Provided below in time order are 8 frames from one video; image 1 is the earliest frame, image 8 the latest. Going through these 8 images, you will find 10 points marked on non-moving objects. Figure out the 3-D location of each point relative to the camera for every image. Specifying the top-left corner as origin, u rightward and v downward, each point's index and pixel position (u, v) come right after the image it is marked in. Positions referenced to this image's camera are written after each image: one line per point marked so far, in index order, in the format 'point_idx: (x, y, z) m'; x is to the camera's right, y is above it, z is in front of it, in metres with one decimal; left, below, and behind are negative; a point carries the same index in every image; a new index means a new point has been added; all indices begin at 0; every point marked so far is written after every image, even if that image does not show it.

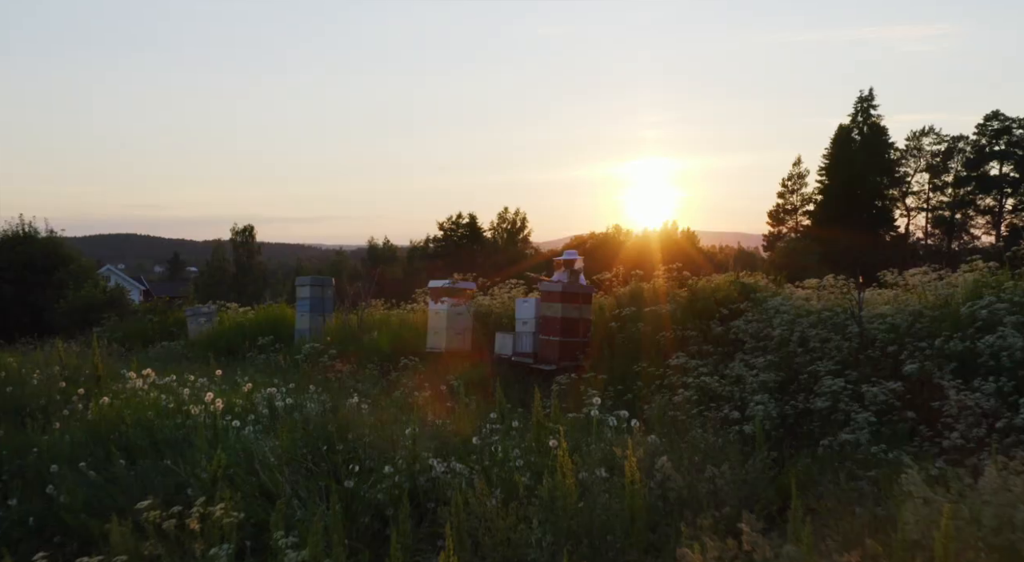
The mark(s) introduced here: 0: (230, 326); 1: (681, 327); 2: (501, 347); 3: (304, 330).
0: (-5.6, -0.9, +15.7) m
1: (+2.0, -0.5, +9.3) m
2: (-0.2, -1.0, +11.5) m
3: (-3.8, -0.9, +14.5) m
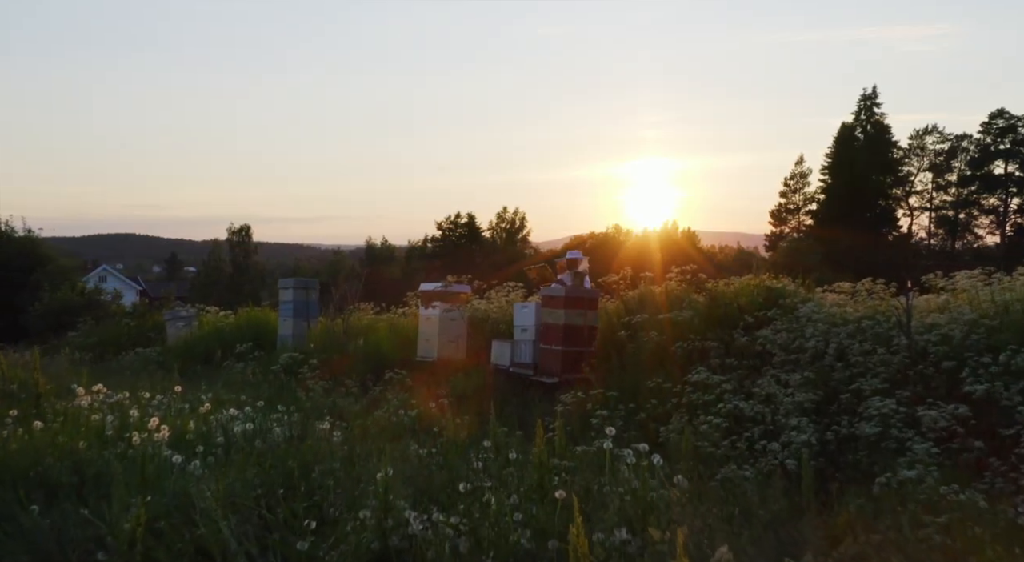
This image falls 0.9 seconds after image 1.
0: (-5.6, -0.9, +14.7) m
1: (+1.9, -0.6, +8.3) m
2: (-0.2, -1.0, +10.5) m
3: (-3.8, -0.9, +13.5) m
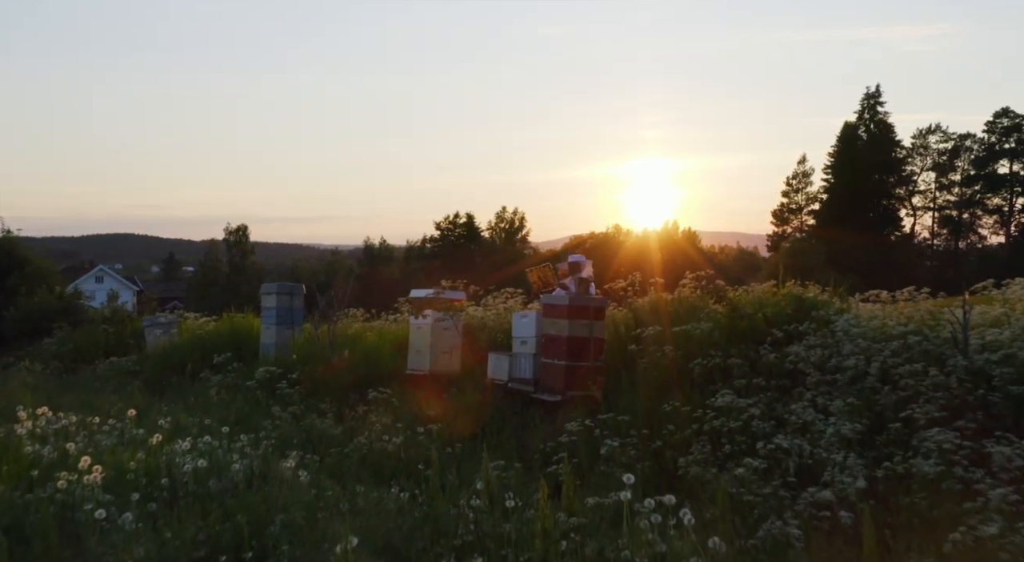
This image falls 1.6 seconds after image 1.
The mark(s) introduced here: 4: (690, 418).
0: (-5.6, -1.0, +13.8) m
1: (+1.9, -0.7, +7.4) m
2: (-0.2, -1.1, +9.6) m
3: (-3.8, -1.0, +12.6) m
4: (+1.5, -1.2, +6.7) m
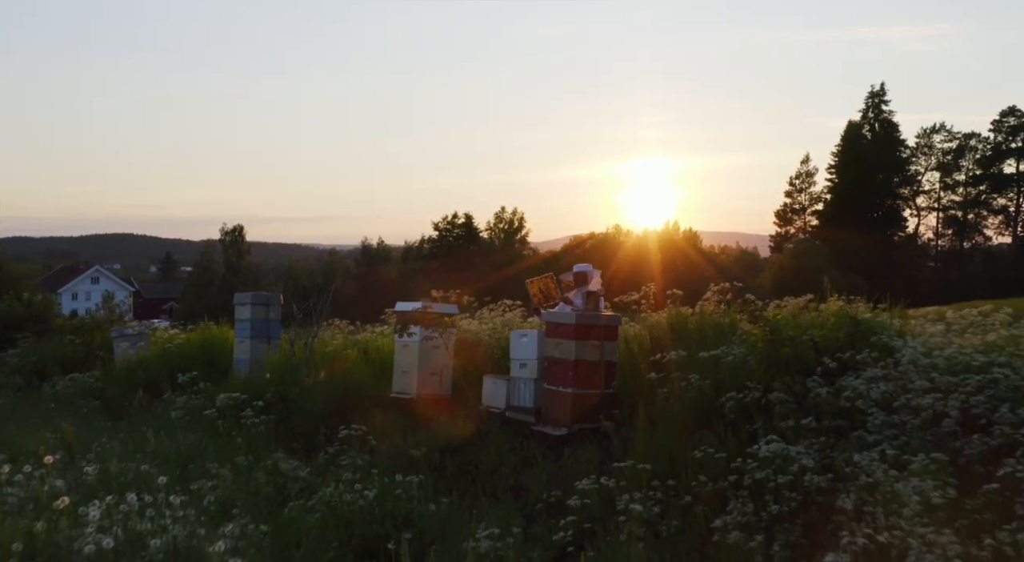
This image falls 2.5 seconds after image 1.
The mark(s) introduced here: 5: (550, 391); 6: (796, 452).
0: (-5.7, -1.1, +12.6) m
1: (+1.9, -0.8, +6.2) m
2: (-0.2, -1.2, +8.4) m
3: (-3.9, -1.2, +11.4) m
4: (+1.5, -1.3, +5.5) m
5: (+0.4, -1.0, +7.6) m
6: (+1.9, -1.1, +5.3) m
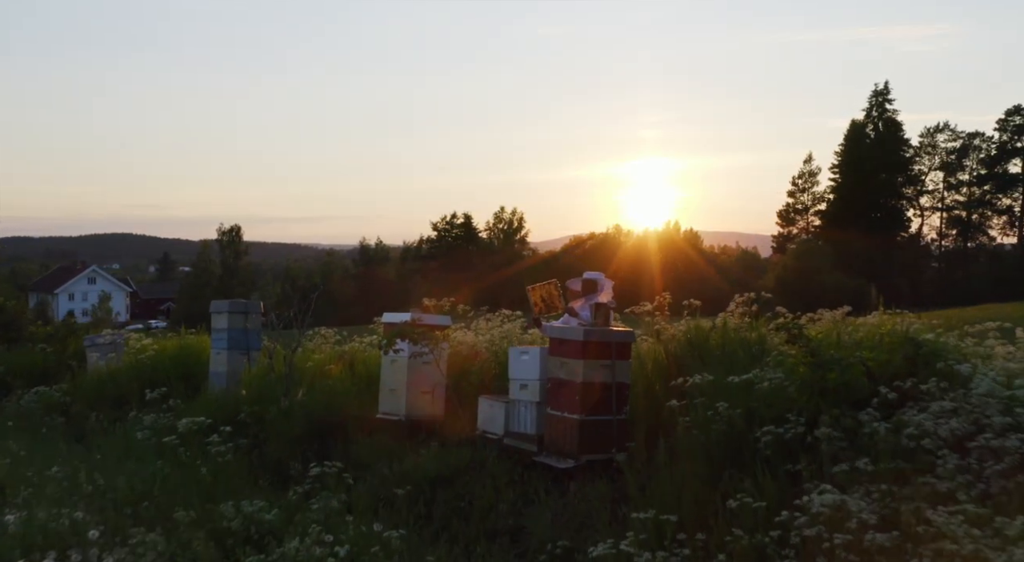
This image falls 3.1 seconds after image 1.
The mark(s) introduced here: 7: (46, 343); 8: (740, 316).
0: (-5.7, -1.2, +11.6) m
1: (+1.9, -0.9, +5.3) m
2: (-0.2, -1.3, +7.5) m
3: (-3.9, -1.2, +10.5) m
4: (+1.5, -1.4, +4.6) m
5: (+0.3, -1.1, +6.7) m
6: (+1.9, -1.2, +4.4) m
7: (-8.8, -1.1, +14.9) m
8: (+2.2, -0.3, +7.5) m
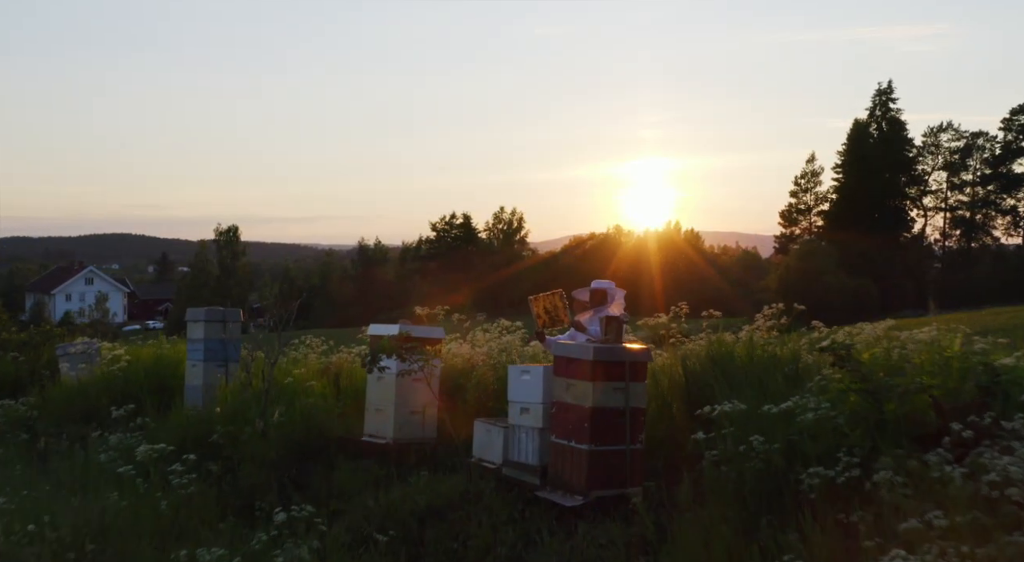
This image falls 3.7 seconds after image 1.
0: (-5.7, -1.3, +10.8) m
1: (+1.9, -1.0, +4.5) m
2: (-0.2, -1.4, +6.7) m
3: (-3.9, -1.3, +9.7) m
4: (+1.5, -1.5, +3.8) m
5: (+0.3, -1.2, +5.8) m
6: (+1.9, -1.3, +3.6) m
7: (-8.8, -1.2, +14.1) m
8: (+2.1, -0.4, +6.6) m
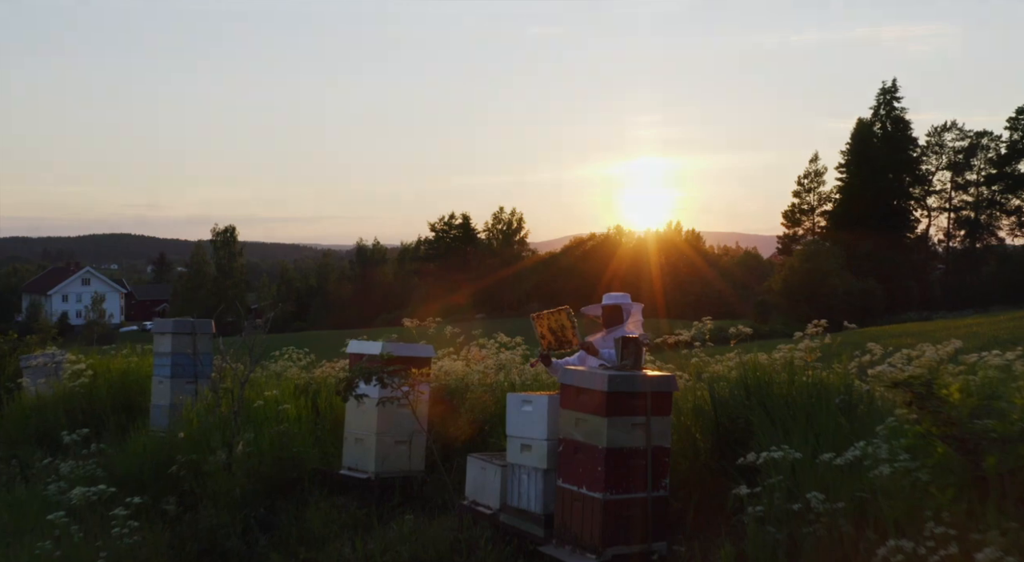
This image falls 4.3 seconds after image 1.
0: (-5.7, -1.4, +9.9) m
1: (+1.9, -1.1, +3.5) m
2: (-0.3, -1.5, +5.7) m
3: (-3.9, -1.4, +8.8) m
4: (+1.5, -1.6, +2.9) m
5: (+0.3, -1.3, +4.9) m
6: (+1.9, -1.4, +2.6) m
7: (-8.8, -1.3, +13.2) m
8: (+2.1, -0.5, +5.7) m
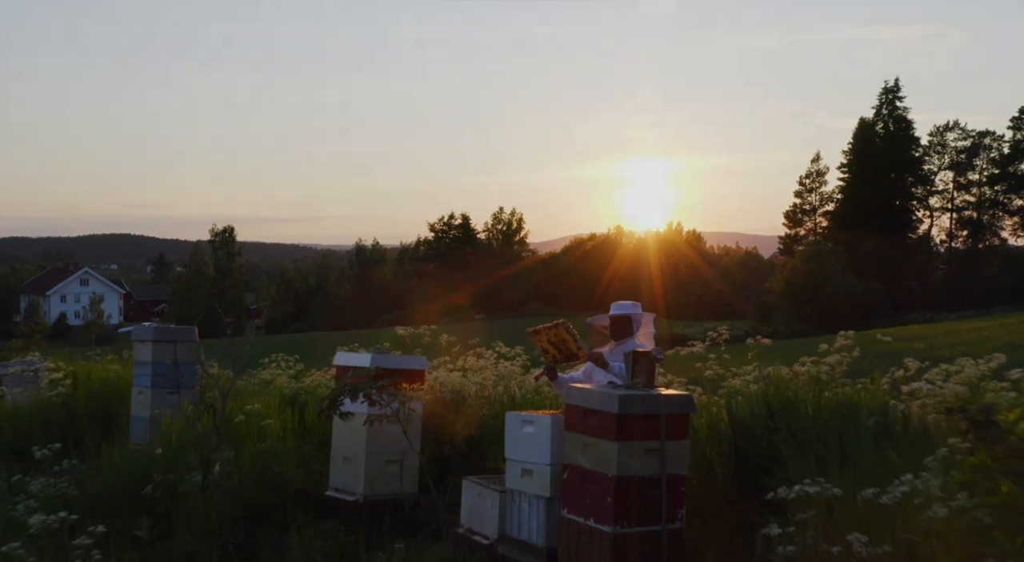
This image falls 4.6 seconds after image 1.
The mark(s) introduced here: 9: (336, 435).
0: (-5.7, -1.5, +9.4) m
1: (+1.9, -1.1, +3.0) m
2: (-0.3, -1.6, +5.2) m
3: (-3.9, -1.5, +8.3) m
4: (+1.5, -1.6, +2.4) m
5: (+0.3, -1.4, +4.4) m
6: (+1.9, -1.4, +2.1) m
7: (-8.8, -1.4, +12.7) m
8: (+2.1, -0.5, +5.2) m
9: (-1.3, -1.2, +6.0) m
